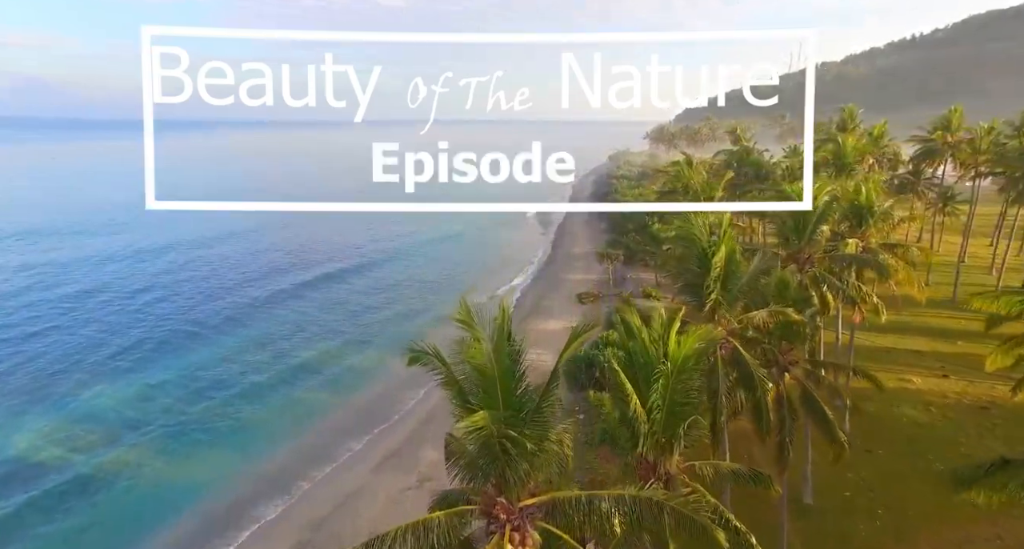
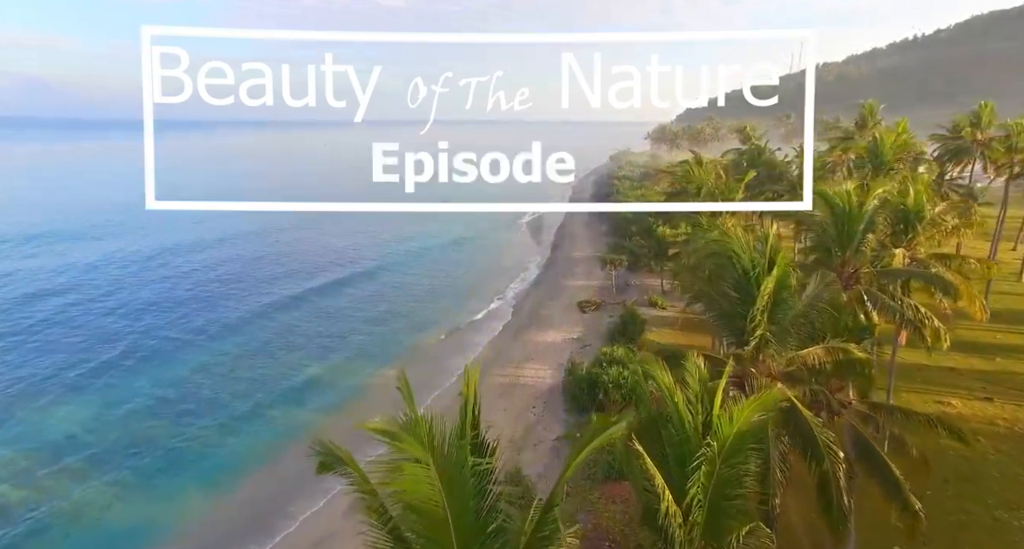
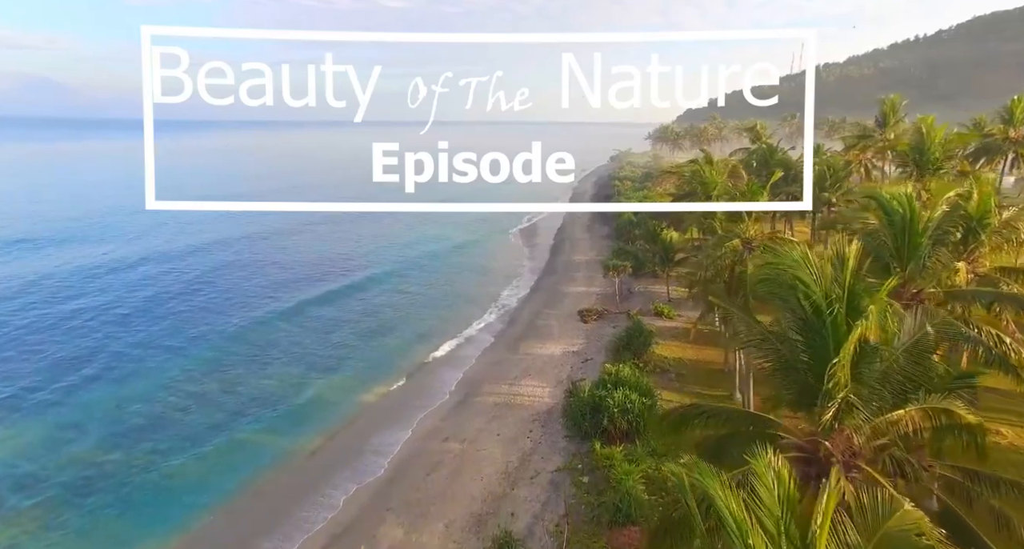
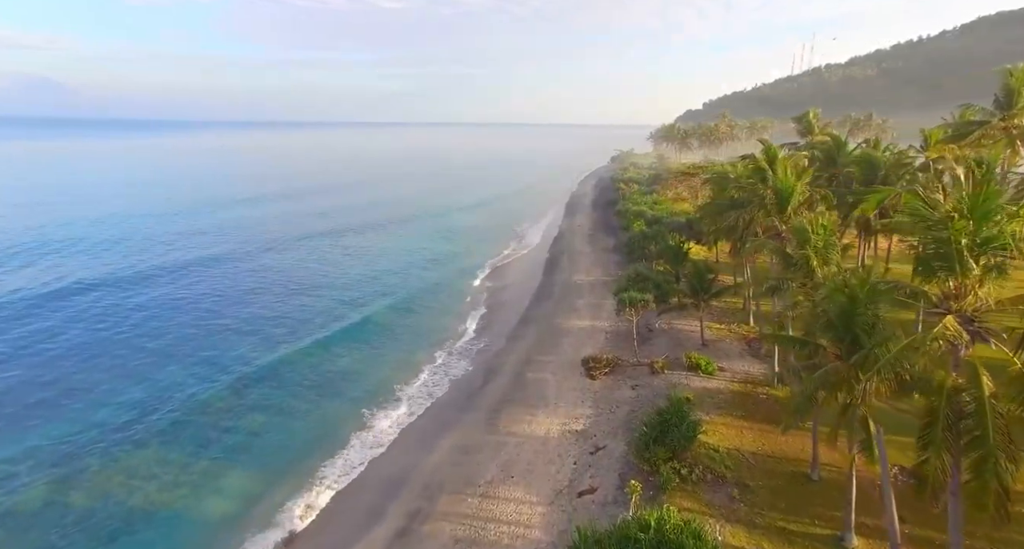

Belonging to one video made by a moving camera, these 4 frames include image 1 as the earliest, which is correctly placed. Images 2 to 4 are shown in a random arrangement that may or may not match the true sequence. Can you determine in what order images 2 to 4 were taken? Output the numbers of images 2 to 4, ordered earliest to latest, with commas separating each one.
2, 3, 4
